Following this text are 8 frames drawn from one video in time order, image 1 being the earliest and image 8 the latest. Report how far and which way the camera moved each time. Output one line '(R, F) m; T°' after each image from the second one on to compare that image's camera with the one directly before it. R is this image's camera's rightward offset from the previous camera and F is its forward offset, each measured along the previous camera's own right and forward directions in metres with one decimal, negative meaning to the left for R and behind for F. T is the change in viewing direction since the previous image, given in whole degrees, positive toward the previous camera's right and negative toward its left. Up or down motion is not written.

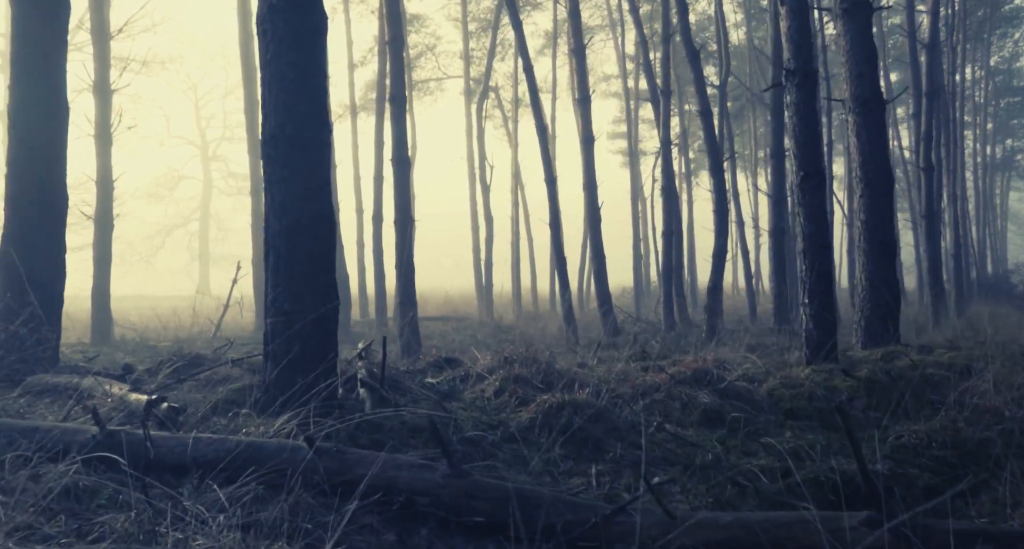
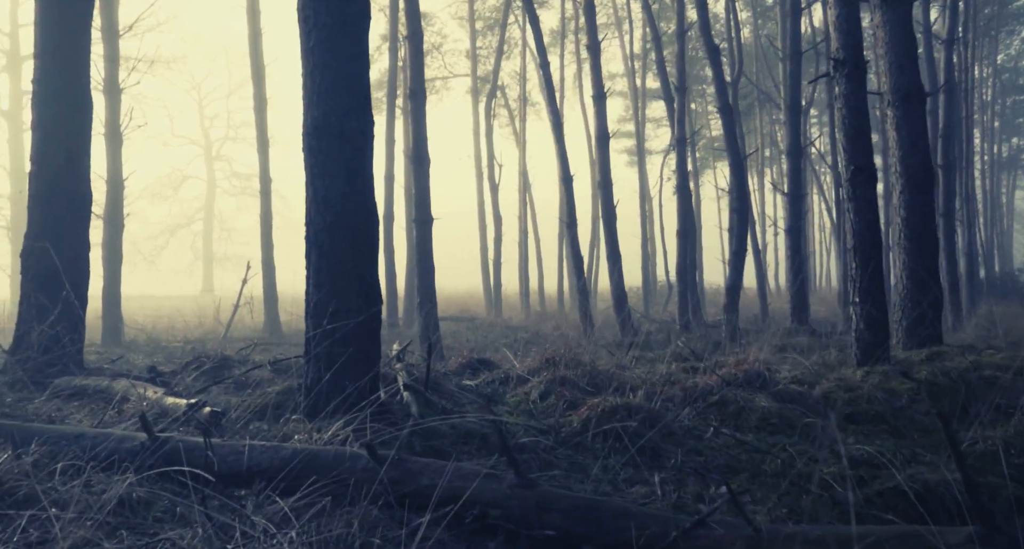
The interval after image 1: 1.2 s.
(-0.4, +0.3) m; 0°
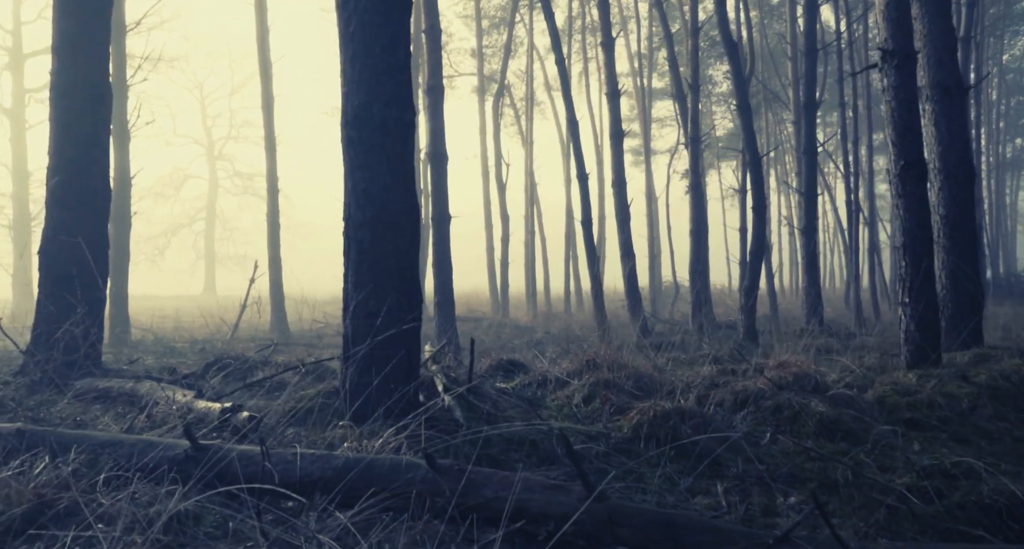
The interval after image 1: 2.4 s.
(-0.3, +0.3) m; 0°
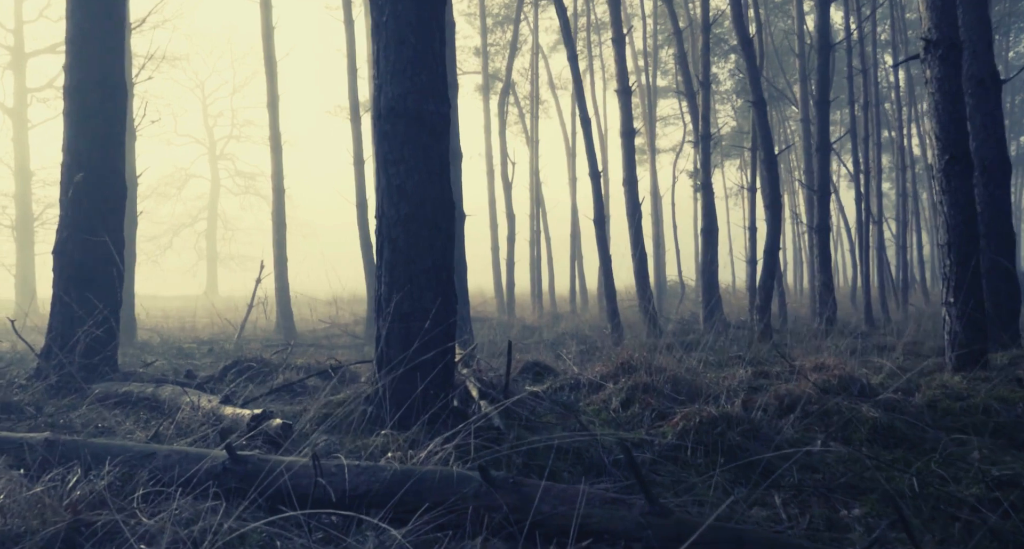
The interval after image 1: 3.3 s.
(-0.3, +0.3) m; 0°
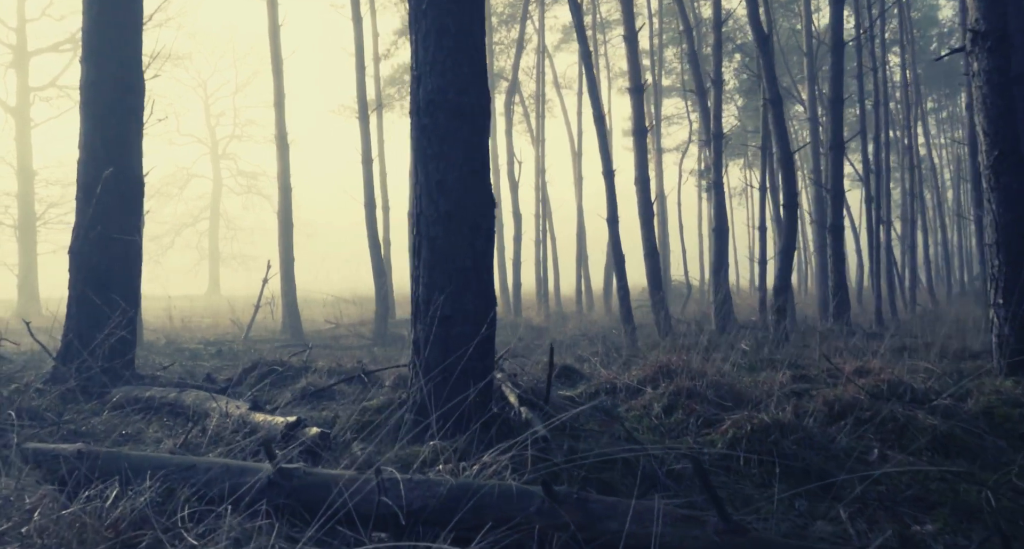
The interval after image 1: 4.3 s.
(-0.3, +0.3) m; 0°
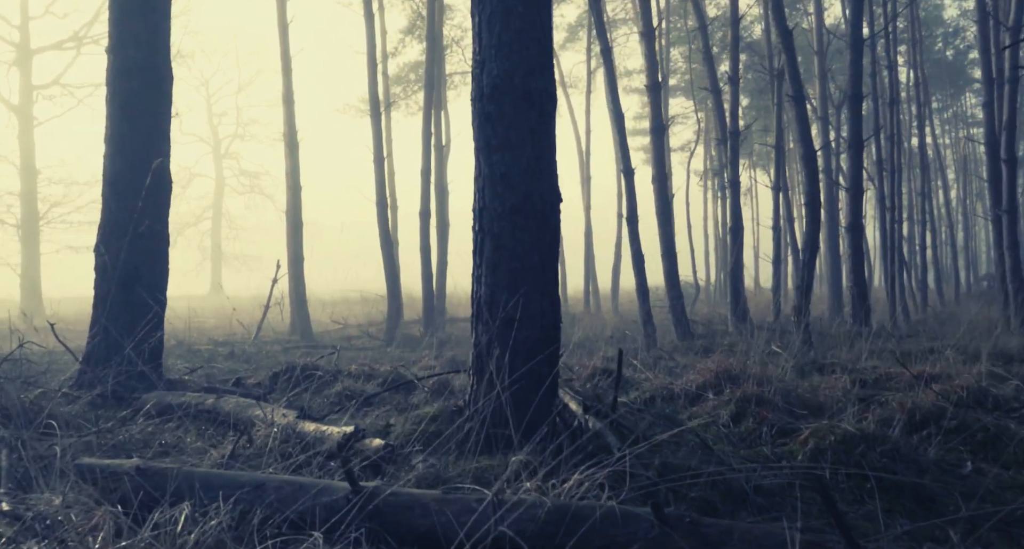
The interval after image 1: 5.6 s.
(-0.4, +0.4) m; 0°
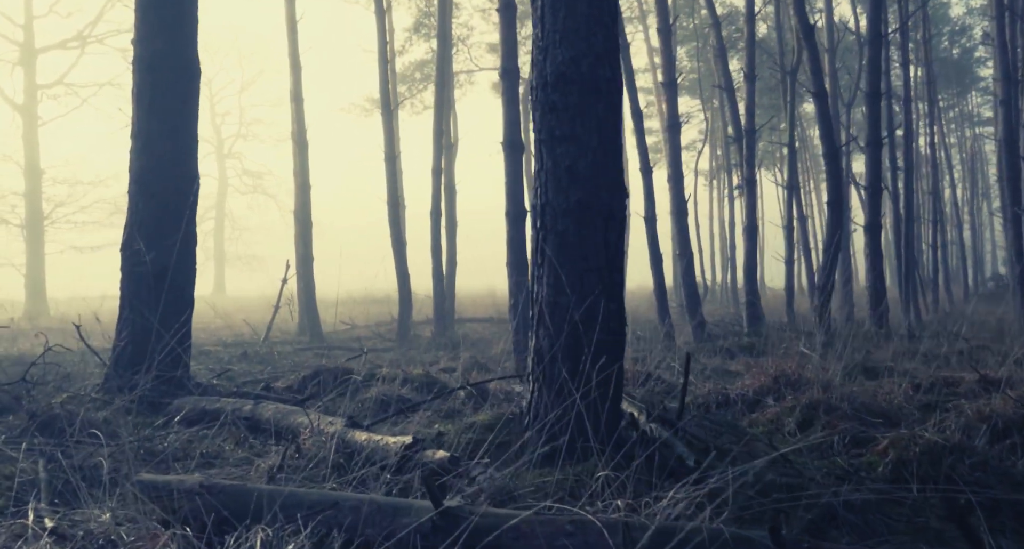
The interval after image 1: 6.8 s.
(-0.4, +0.3) m; 0°
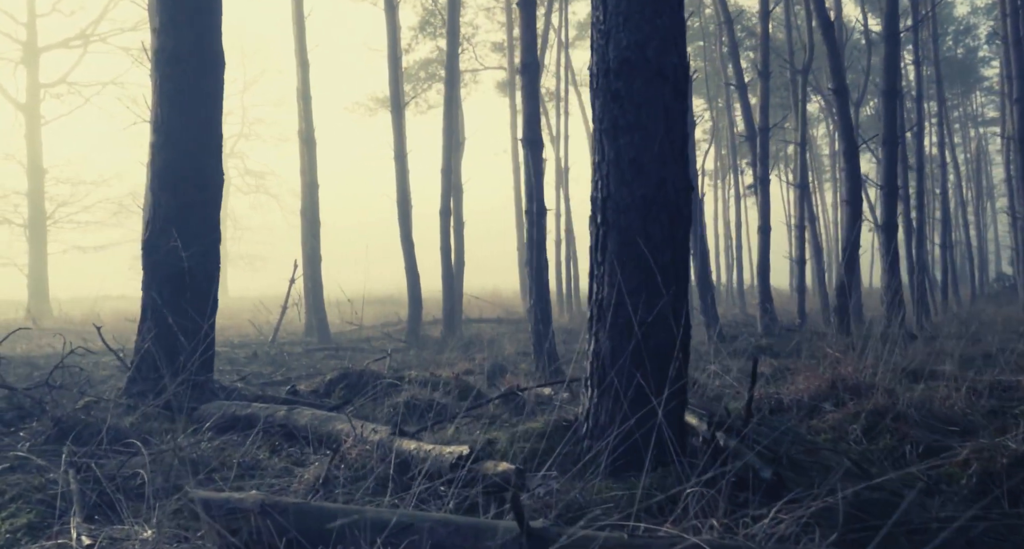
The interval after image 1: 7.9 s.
(-0.3, +0.3) m; 0°
